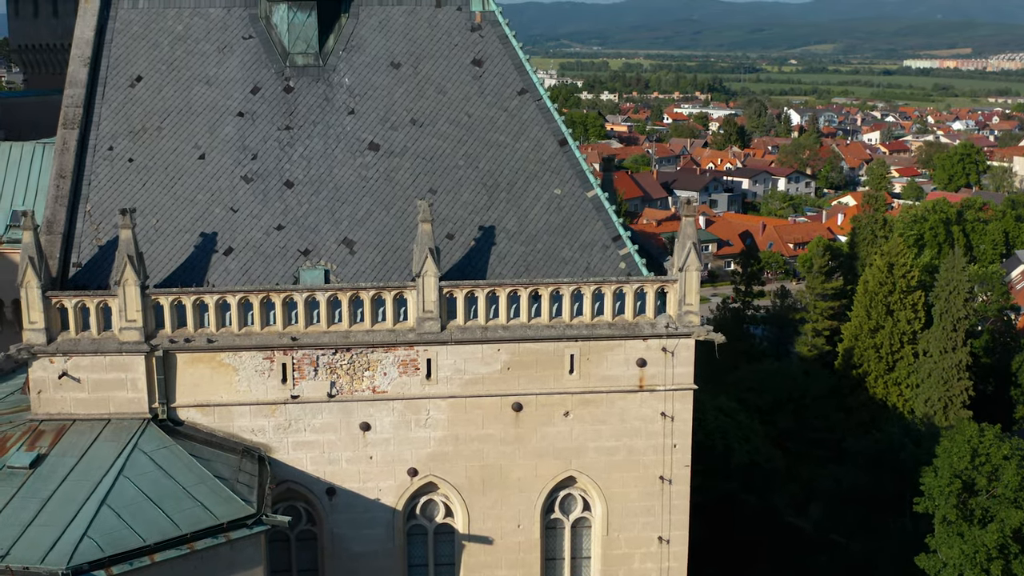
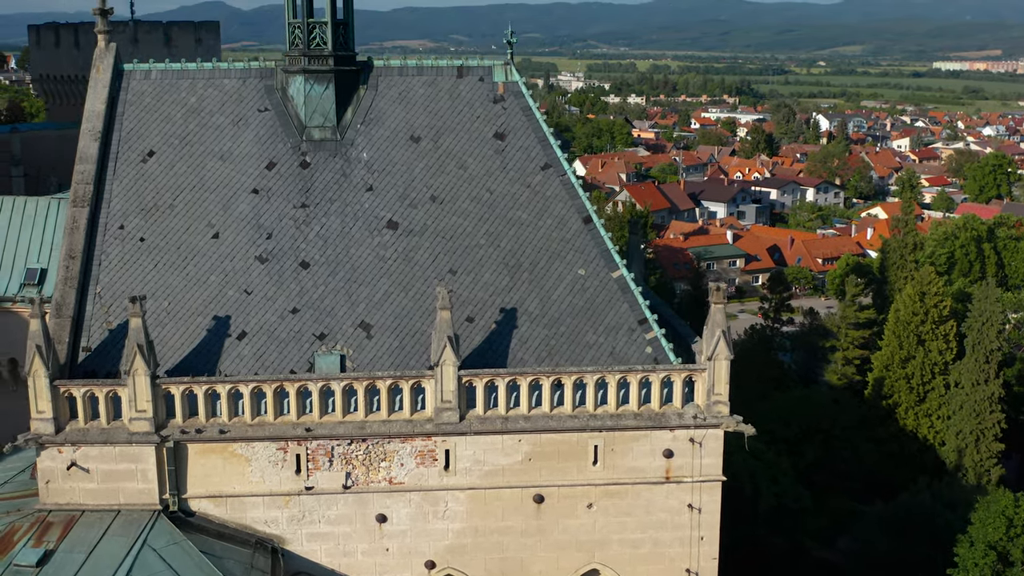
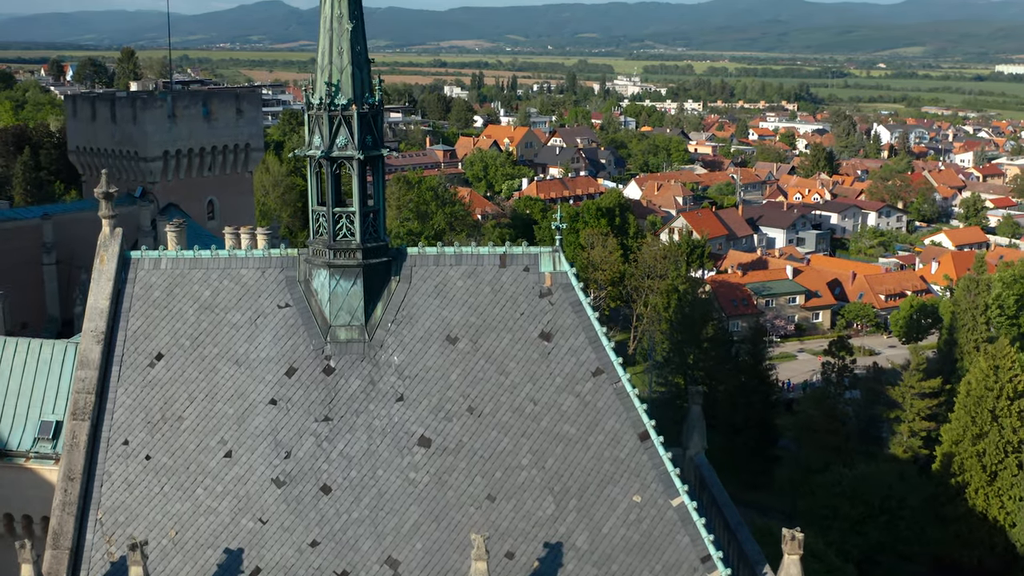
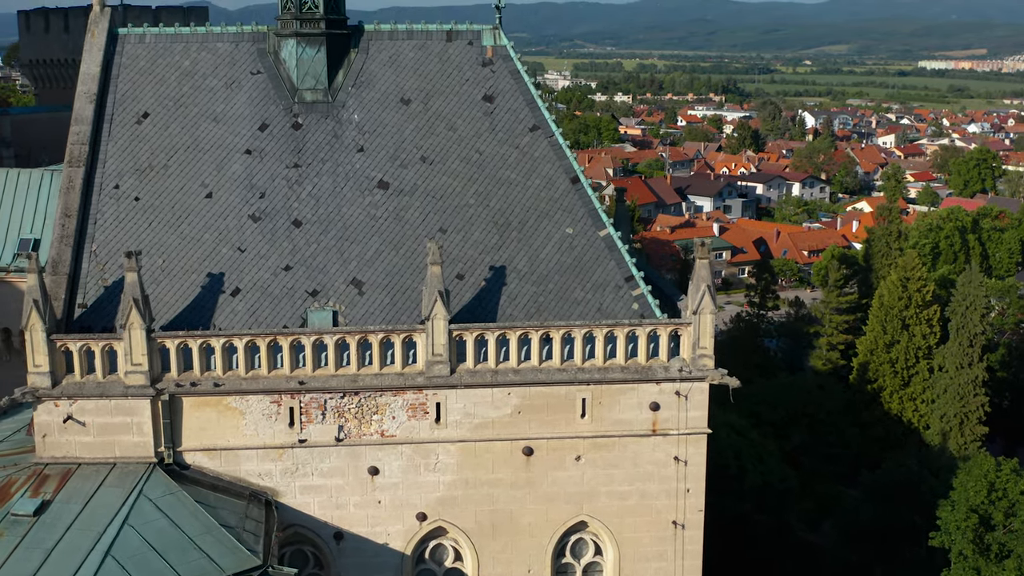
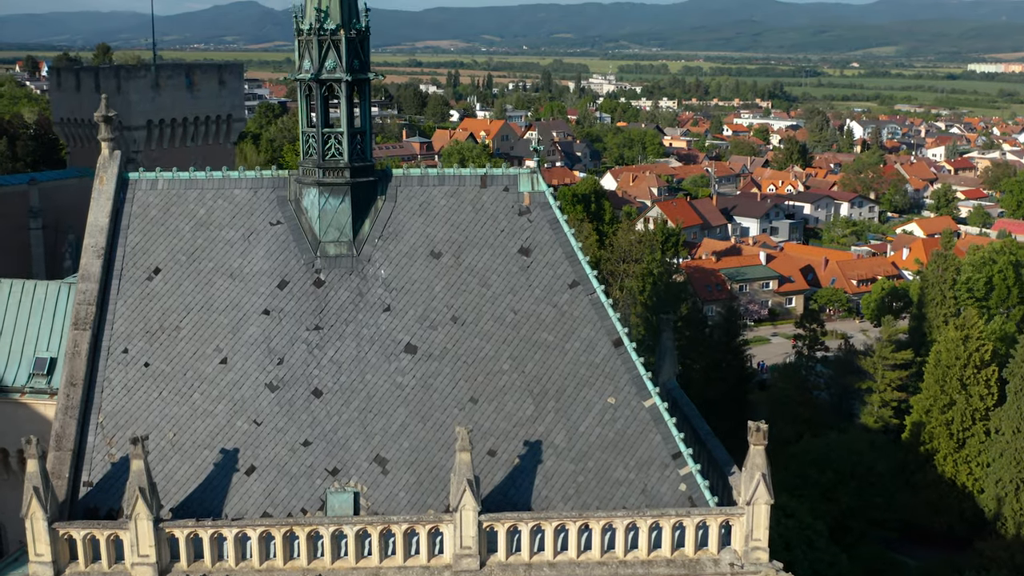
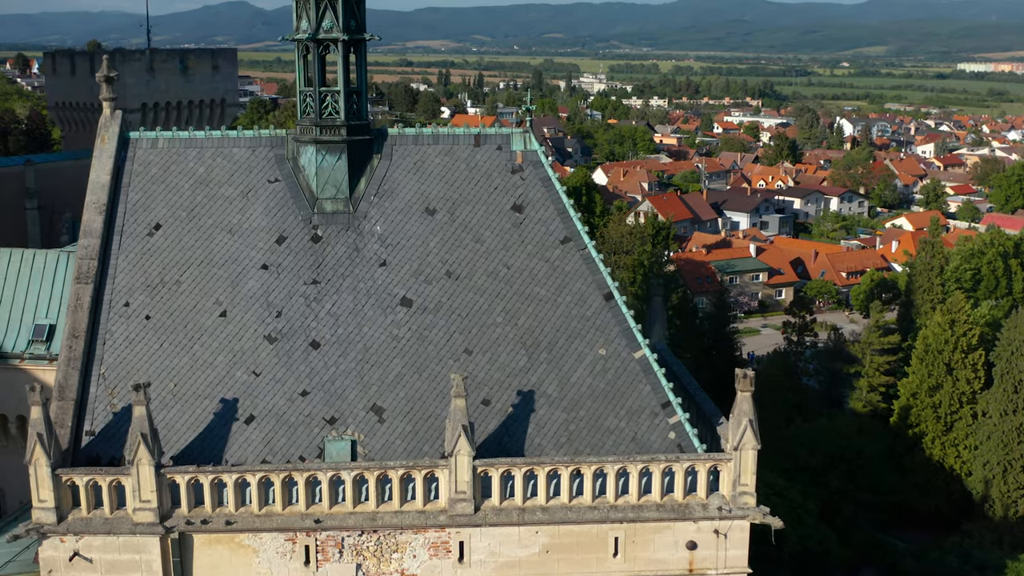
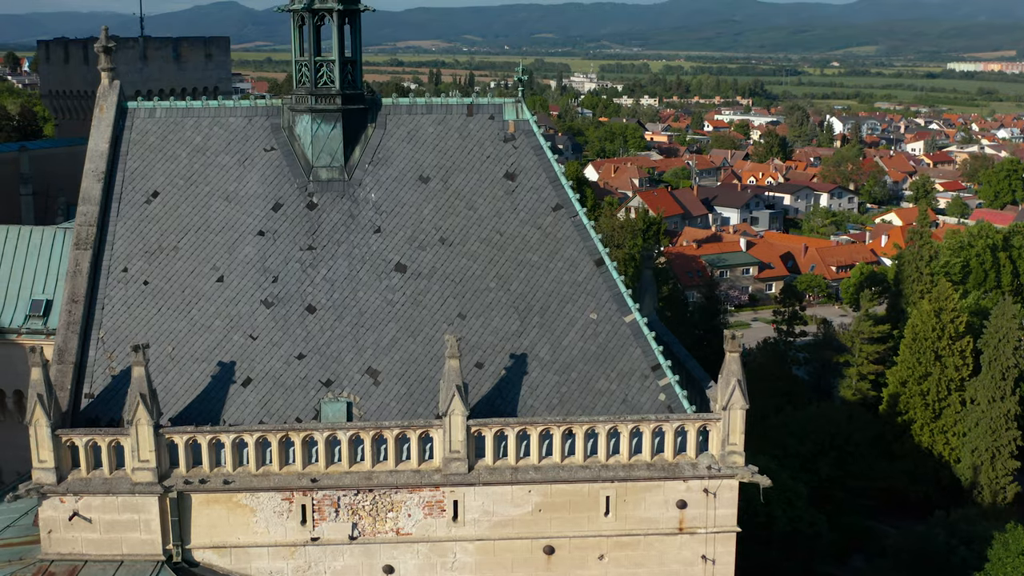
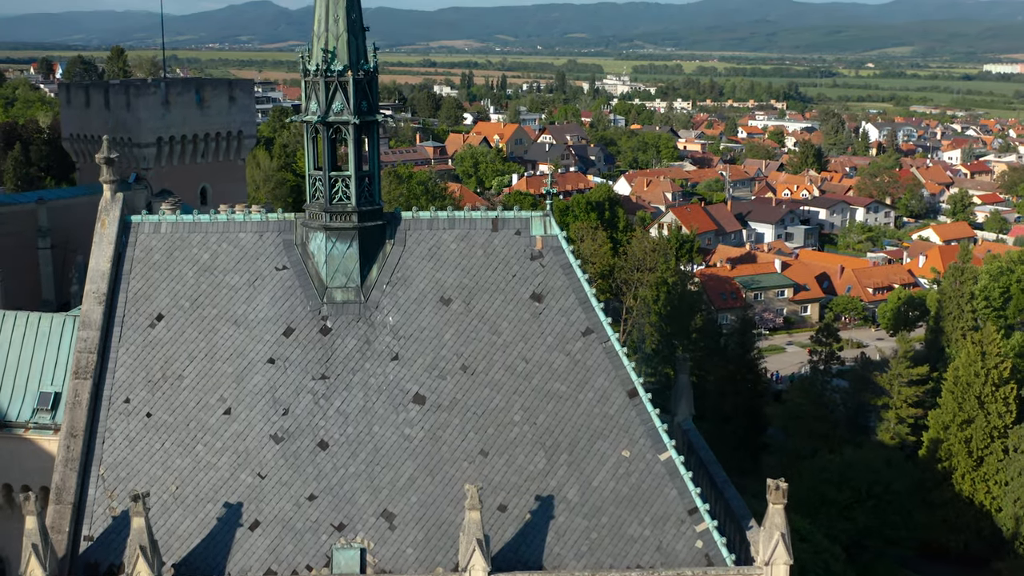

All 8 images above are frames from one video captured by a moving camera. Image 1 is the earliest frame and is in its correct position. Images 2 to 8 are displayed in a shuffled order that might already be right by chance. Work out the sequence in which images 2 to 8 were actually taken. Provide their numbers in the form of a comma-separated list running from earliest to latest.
4, 2, 7, 6, 5, 8, 3
